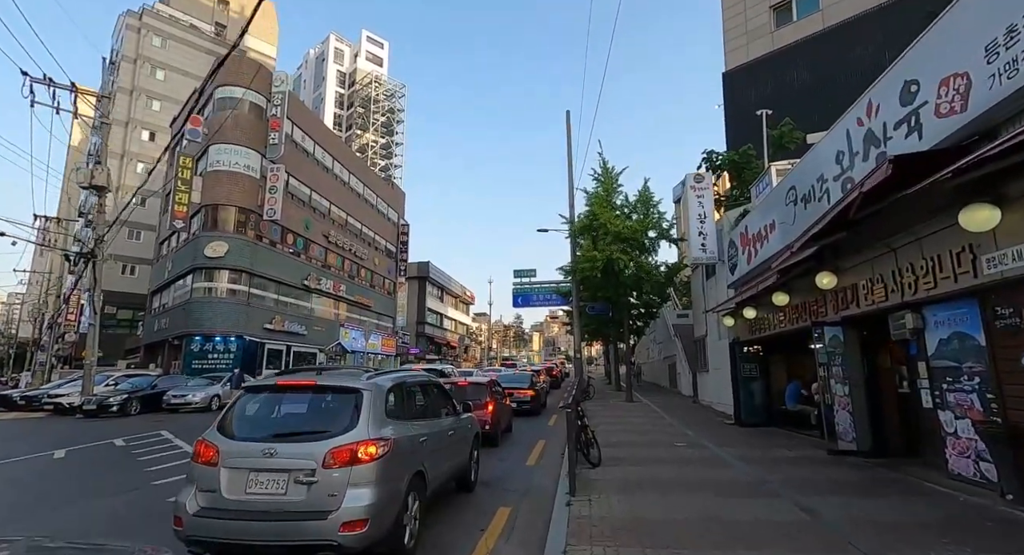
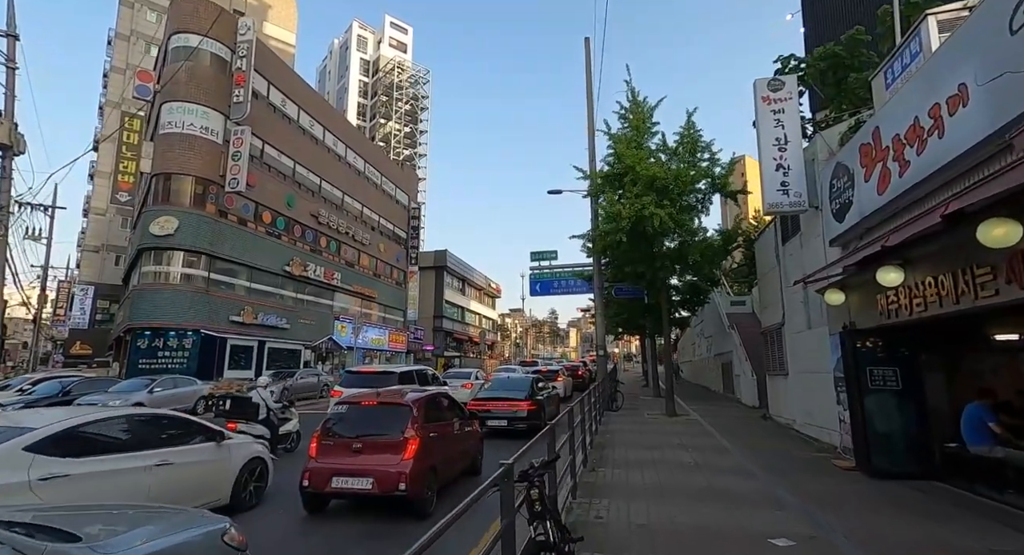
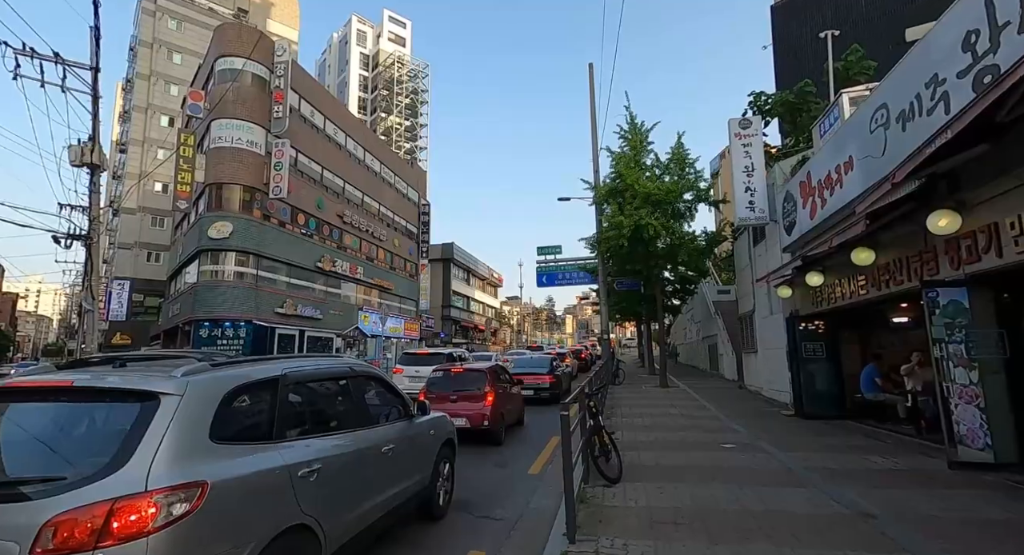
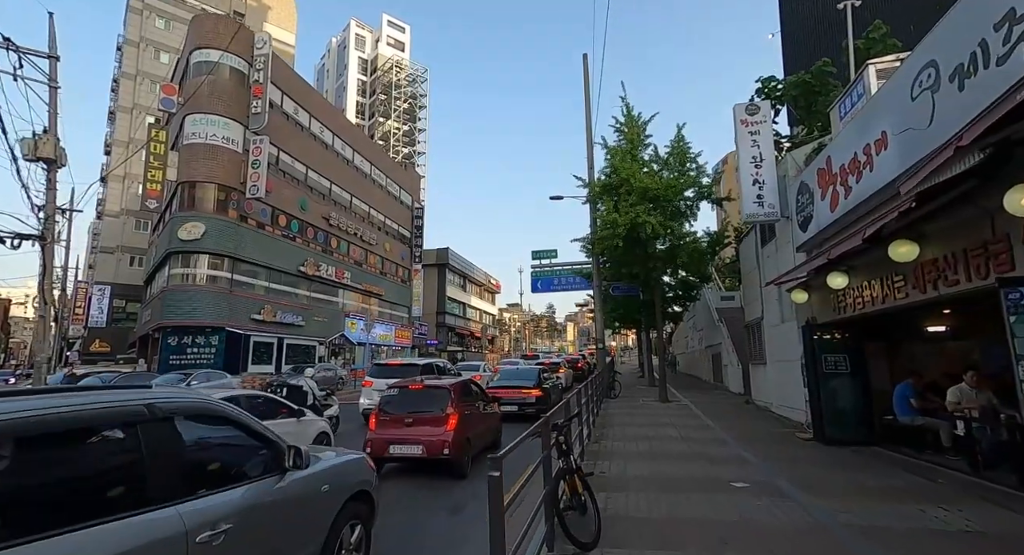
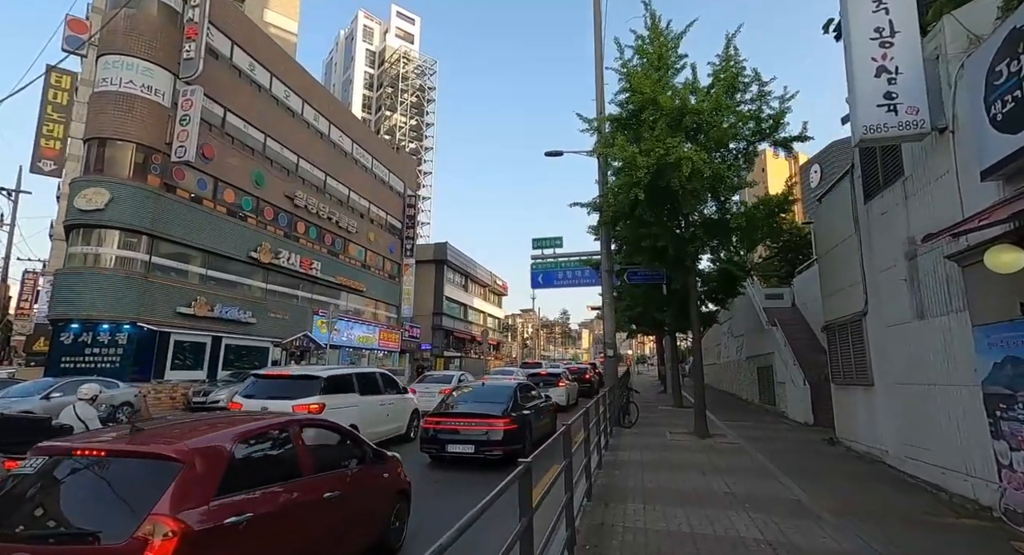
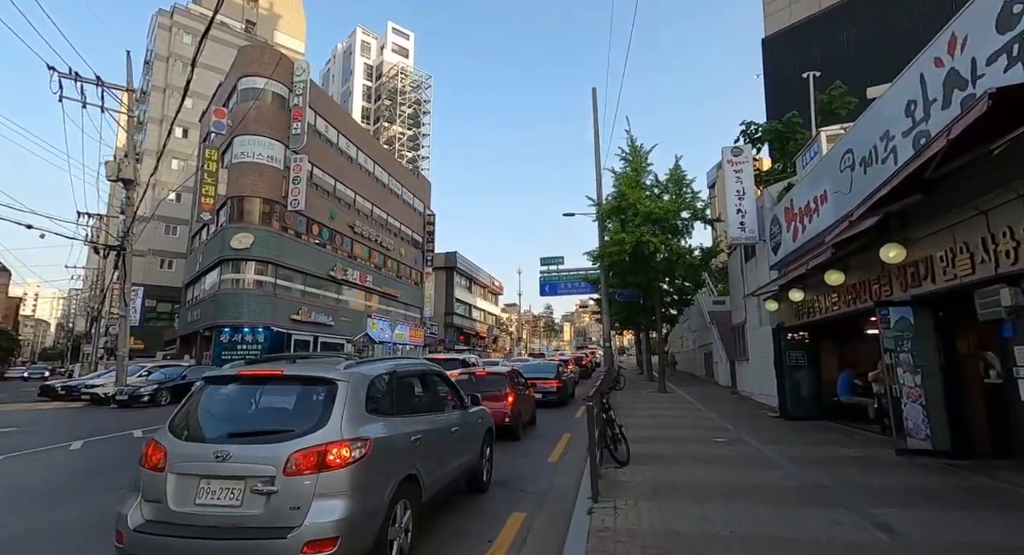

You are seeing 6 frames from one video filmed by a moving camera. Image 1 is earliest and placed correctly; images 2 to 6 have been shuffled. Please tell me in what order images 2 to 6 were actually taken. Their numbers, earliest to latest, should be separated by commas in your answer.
6, 3, 4, 2, 5
